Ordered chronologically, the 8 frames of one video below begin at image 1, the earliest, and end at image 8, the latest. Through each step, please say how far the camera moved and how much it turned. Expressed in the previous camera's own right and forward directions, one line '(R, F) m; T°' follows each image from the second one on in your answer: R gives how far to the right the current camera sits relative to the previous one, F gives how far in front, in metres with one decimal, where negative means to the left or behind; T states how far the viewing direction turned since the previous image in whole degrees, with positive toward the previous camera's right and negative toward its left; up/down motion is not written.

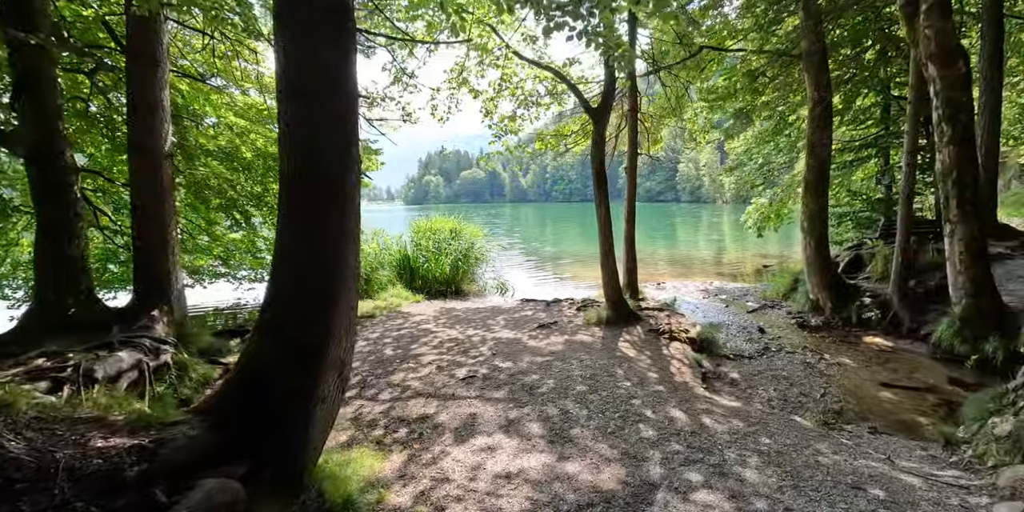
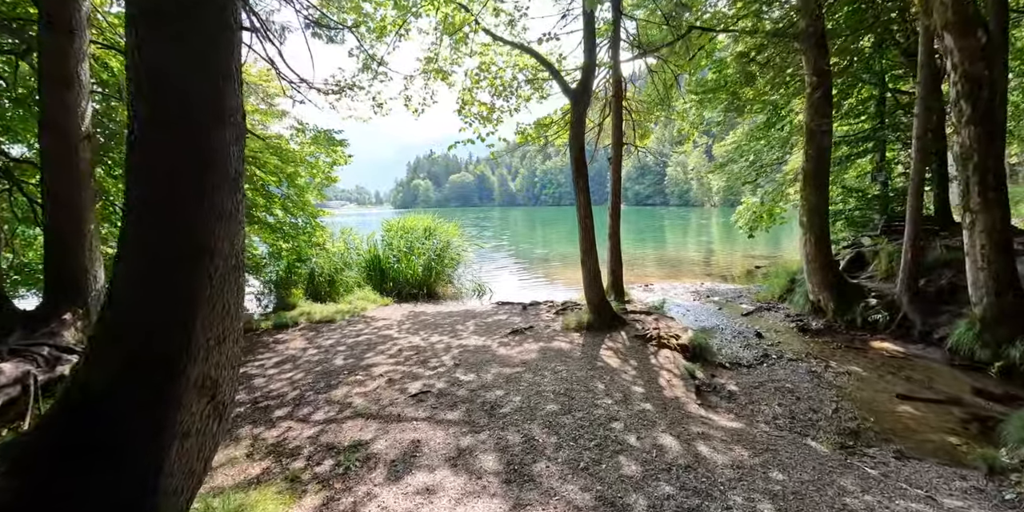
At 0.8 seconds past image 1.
(+0.3, +0.8) m; +1°
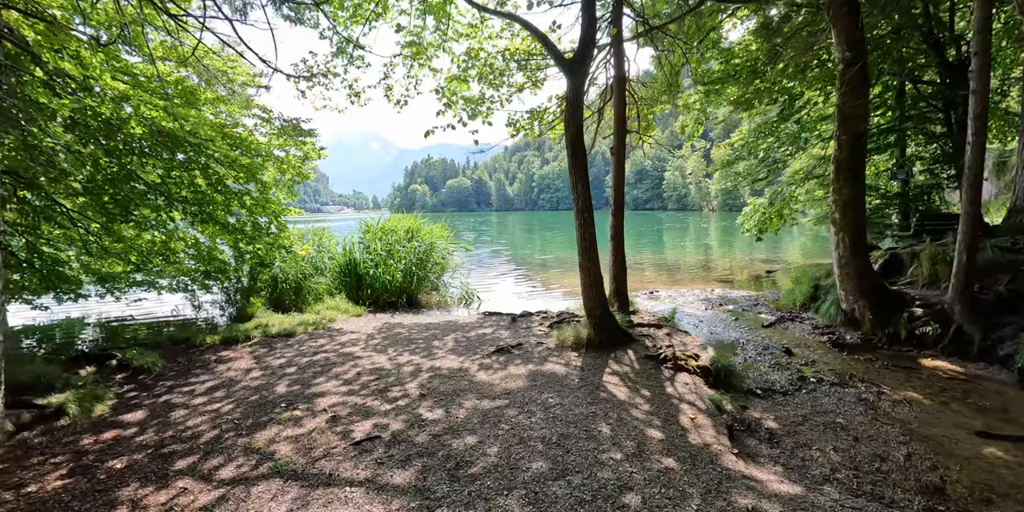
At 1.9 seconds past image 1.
(+0.2, +1.1) m; 0°
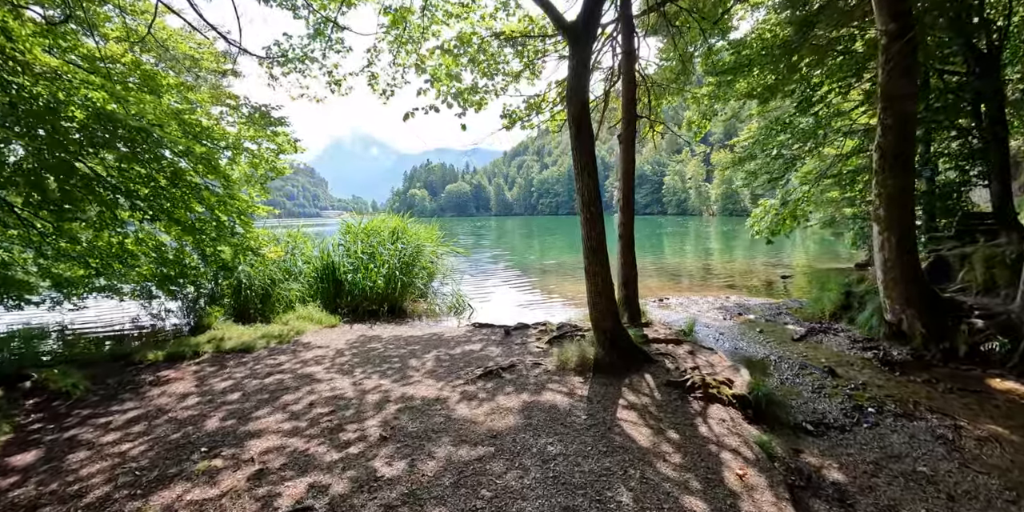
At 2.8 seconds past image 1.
(+0.1, +1.0) m; 0°
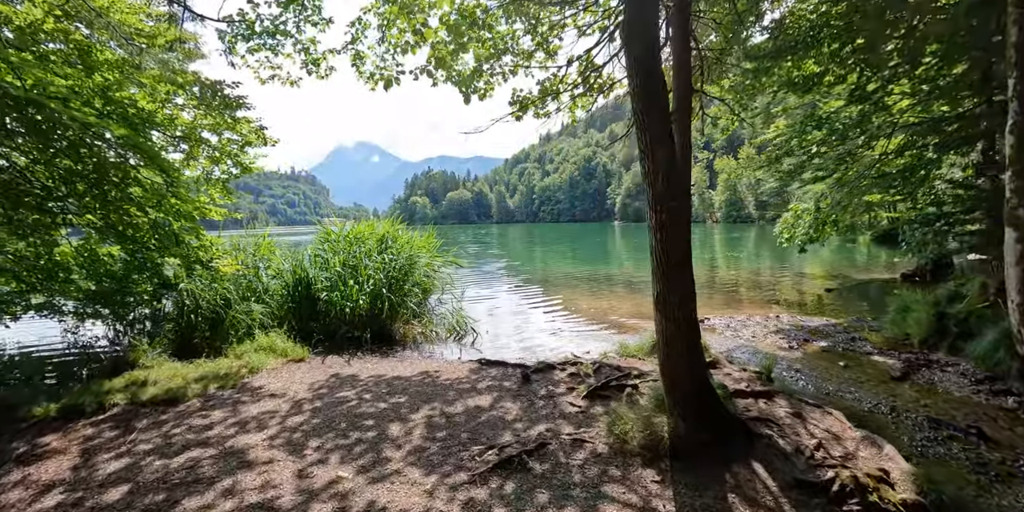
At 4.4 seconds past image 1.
(-0.2, +1.6) m; 0°
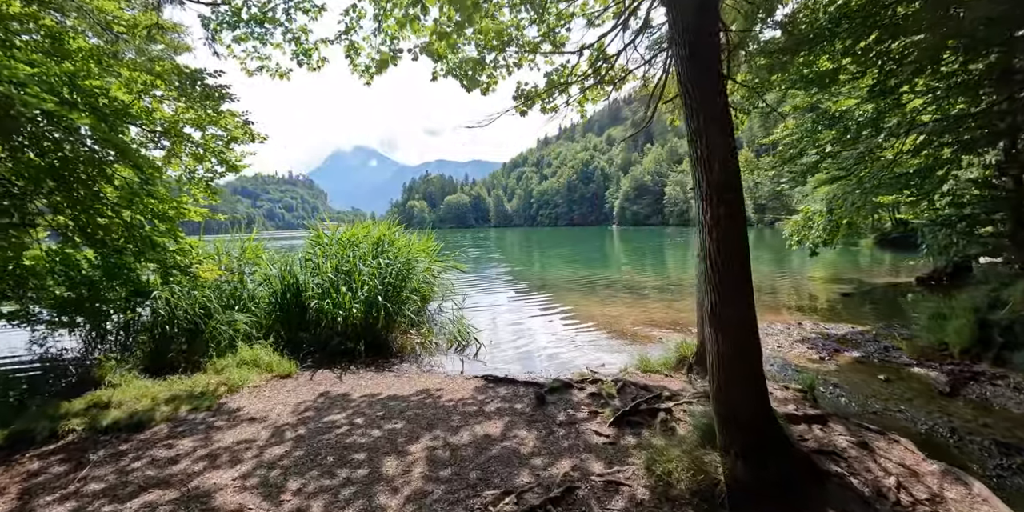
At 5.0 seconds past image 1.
(-0.1, +0.5) m; 0°
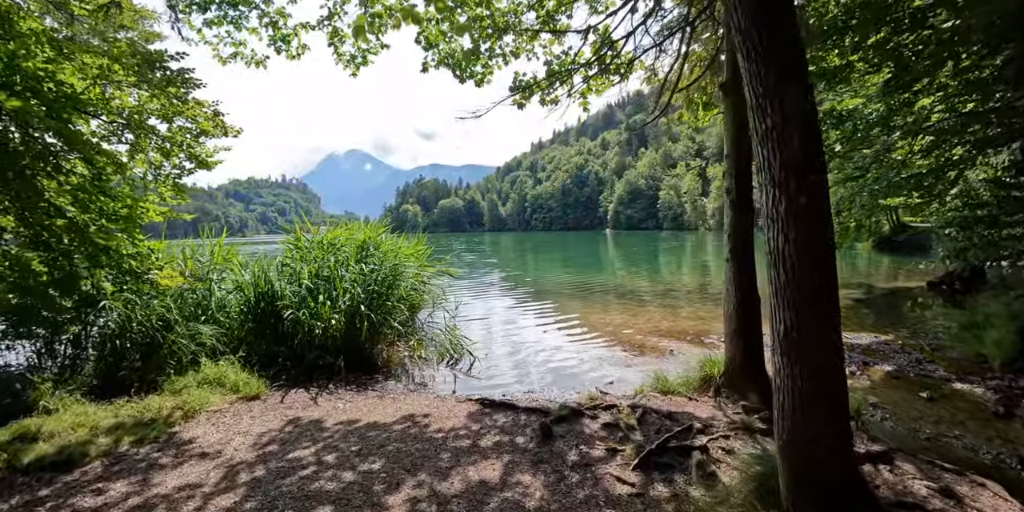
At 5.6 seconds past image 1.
(0.0, +0.6) m; +1°
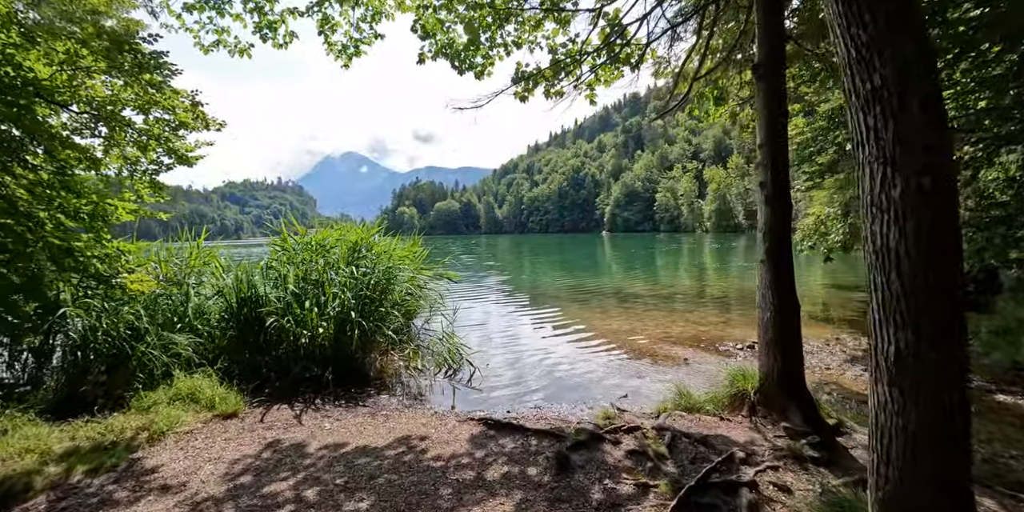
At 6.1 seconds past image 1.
(-0.1, +0.4) m; 0°
